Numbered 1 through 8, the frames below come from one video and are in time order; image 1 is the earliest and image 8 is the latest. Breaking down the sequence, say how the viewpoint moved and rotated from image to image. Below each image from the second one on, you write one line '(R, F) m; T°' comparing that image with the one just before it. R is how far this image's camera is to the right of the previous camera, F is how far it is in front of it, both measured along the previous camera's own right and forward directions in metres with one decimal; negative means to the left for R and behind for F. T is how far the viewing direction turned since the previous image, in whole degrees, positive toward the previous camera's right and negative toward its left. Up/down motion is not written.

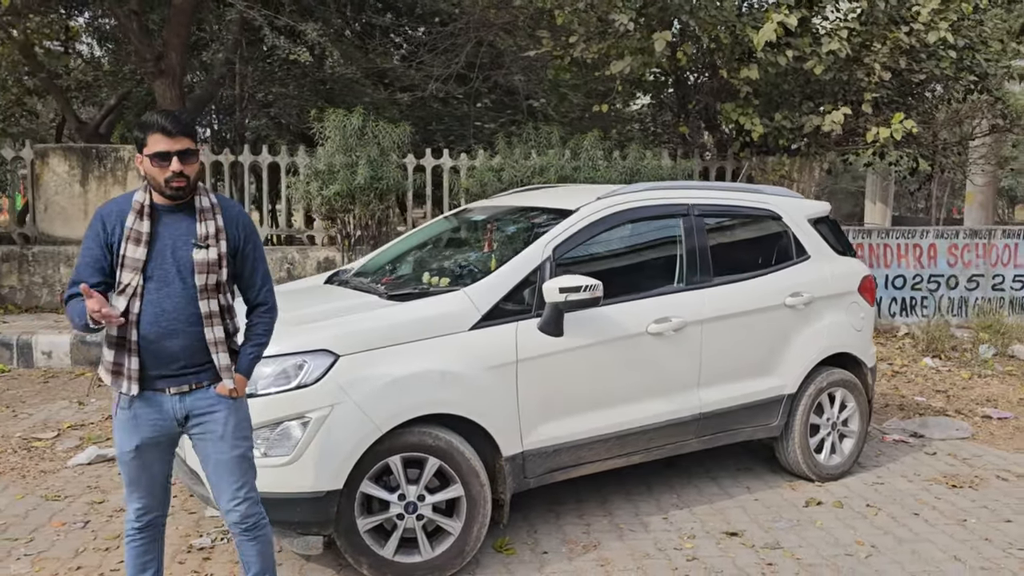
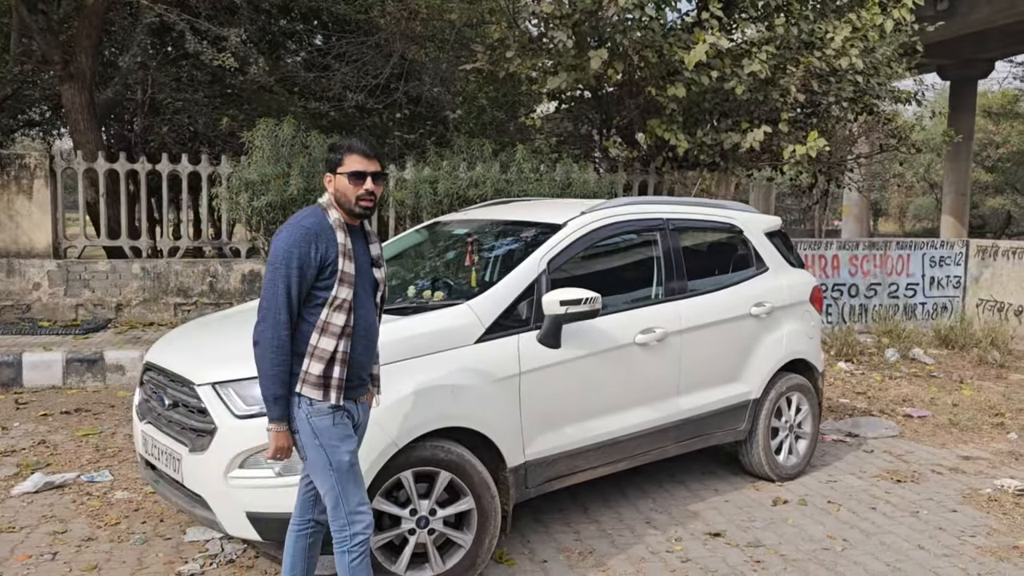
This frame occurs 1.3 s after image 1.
(-0.5, 0.0) m; +8°
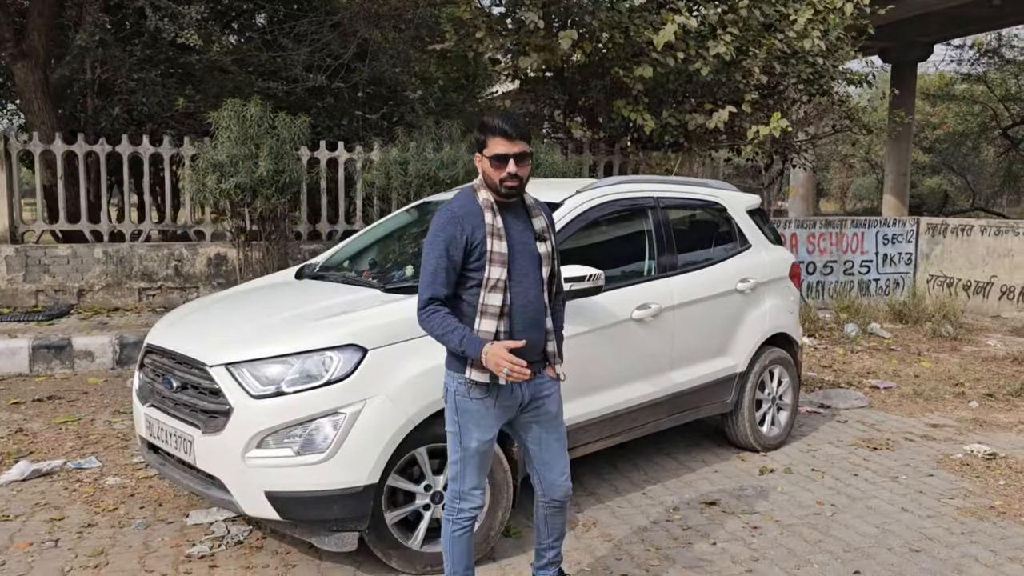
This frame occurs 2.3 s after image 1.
(-0.2, 0.0) m; +4°
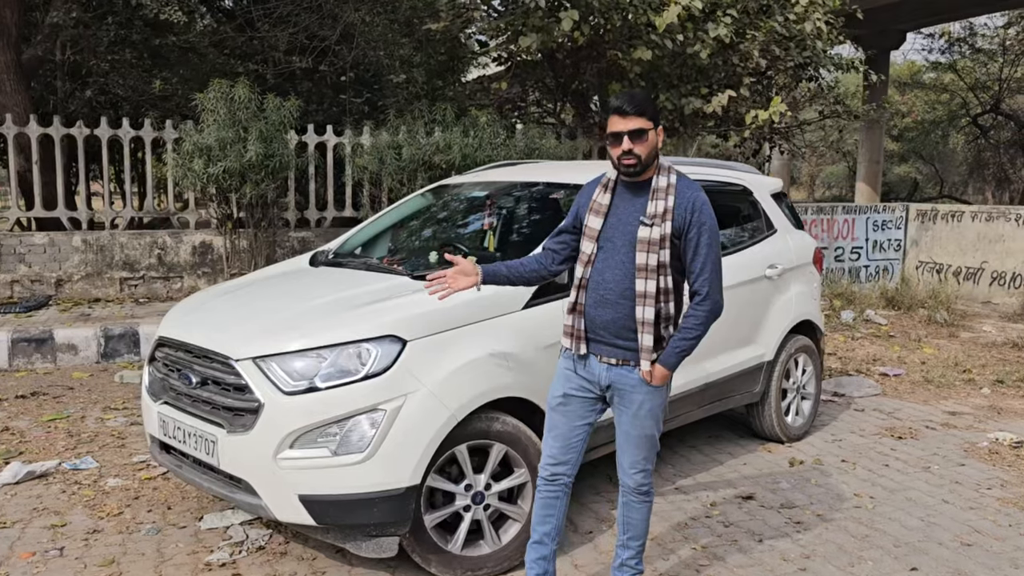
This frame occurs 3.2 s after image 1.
(-0.3, +0.2) m; +2°
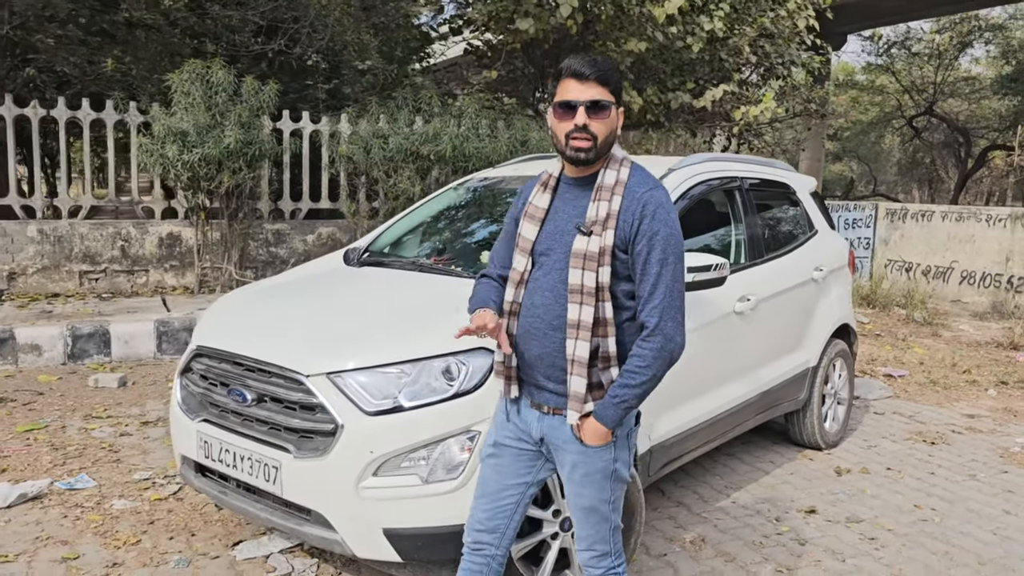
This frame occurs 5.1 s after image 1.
(-0.6, +0.3) m; +5°
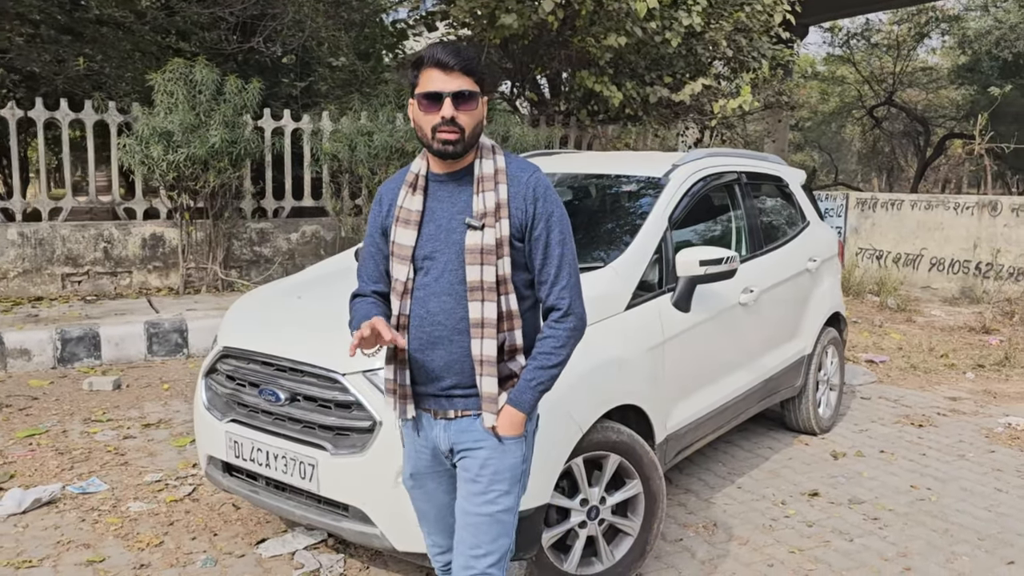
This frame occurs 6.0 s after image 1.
(-0.2, -0.1) m; +2°
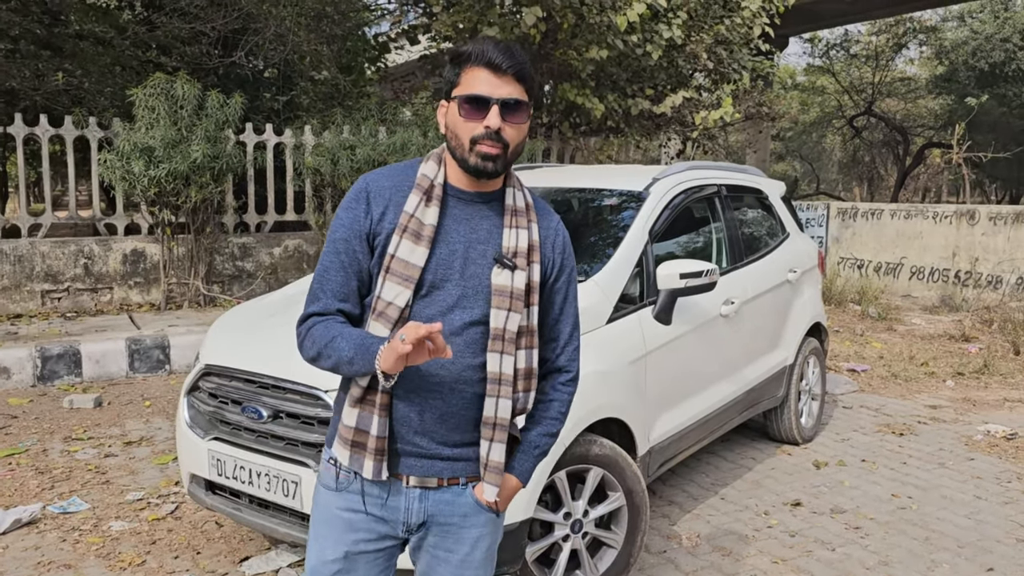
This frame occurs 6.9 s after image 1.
(0.0, 0.0) m; +1°
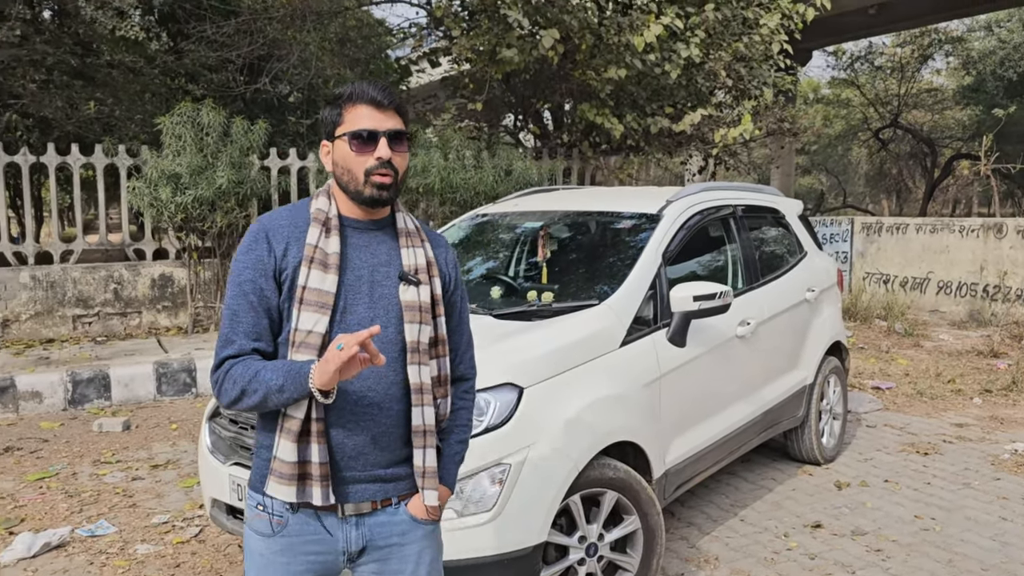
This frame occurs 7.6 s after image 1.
(0.0, 0.0) m; -2°
